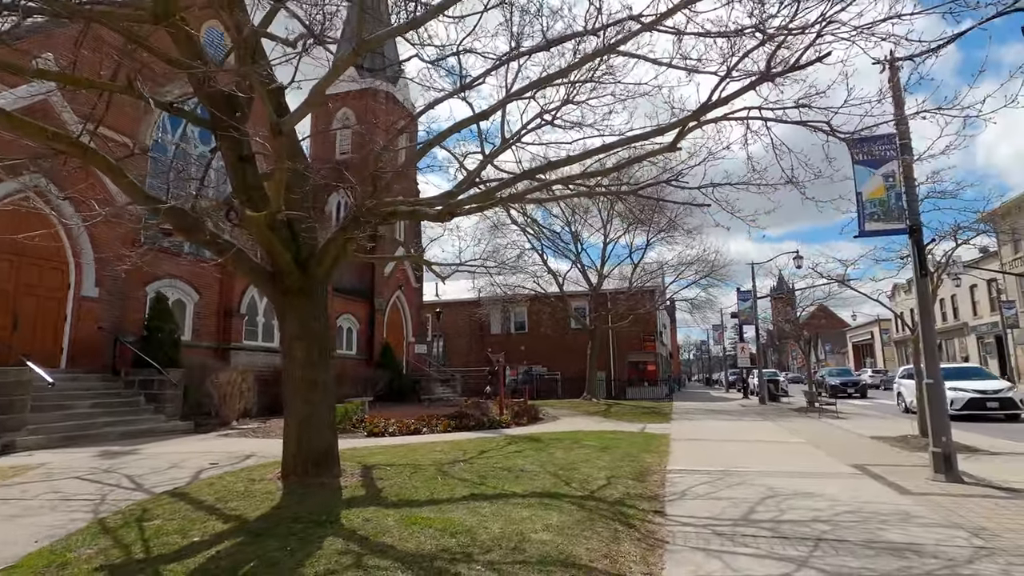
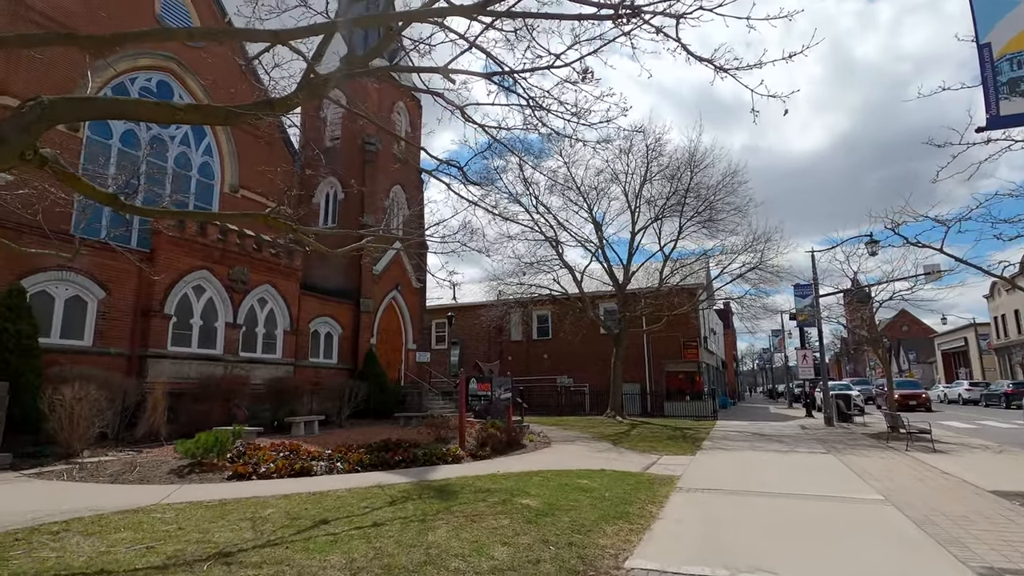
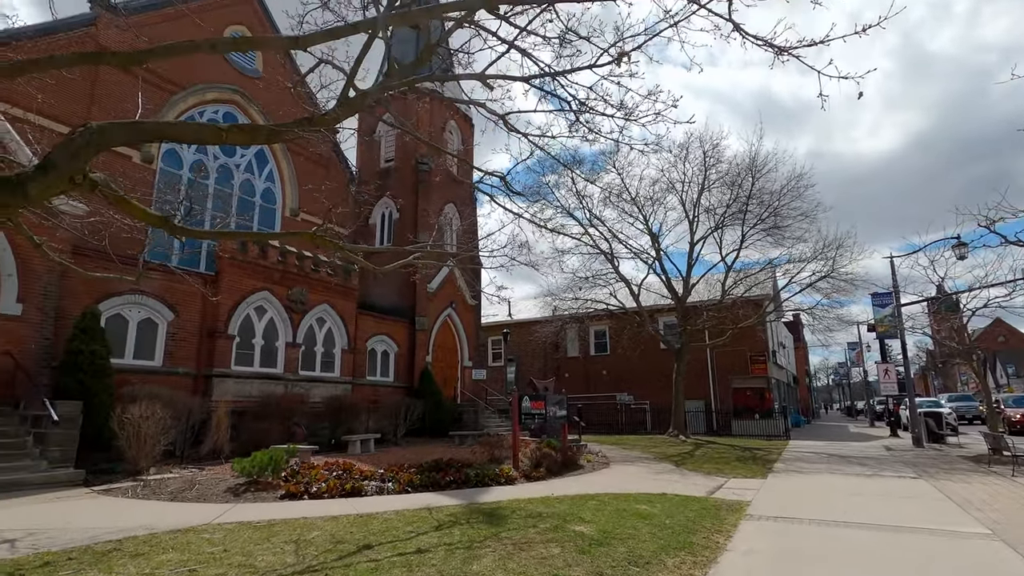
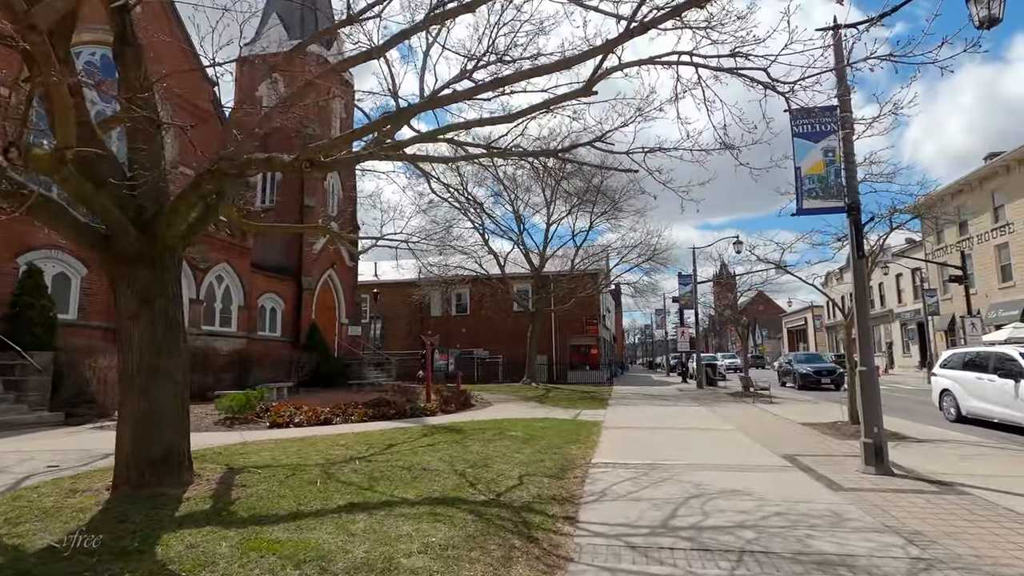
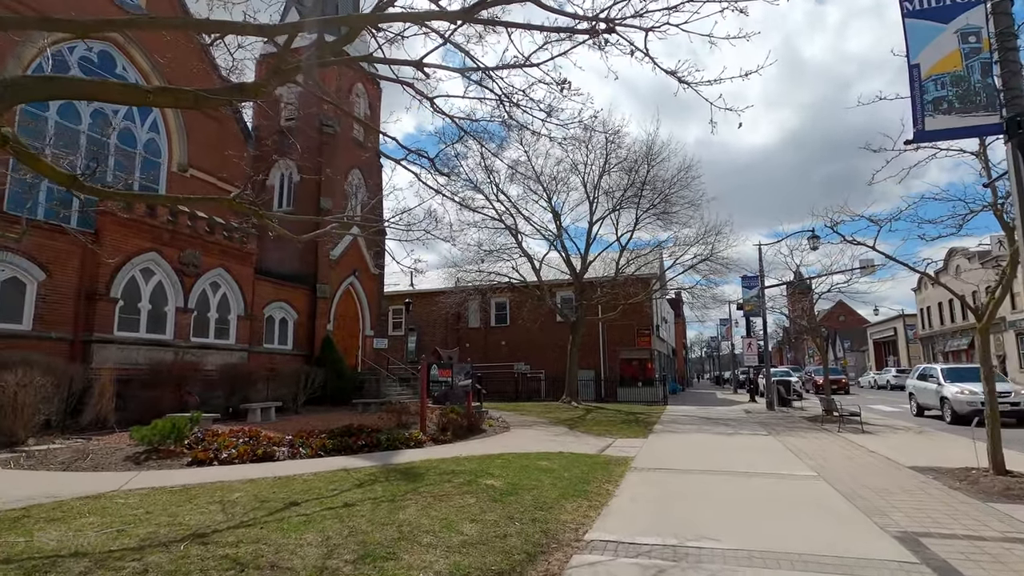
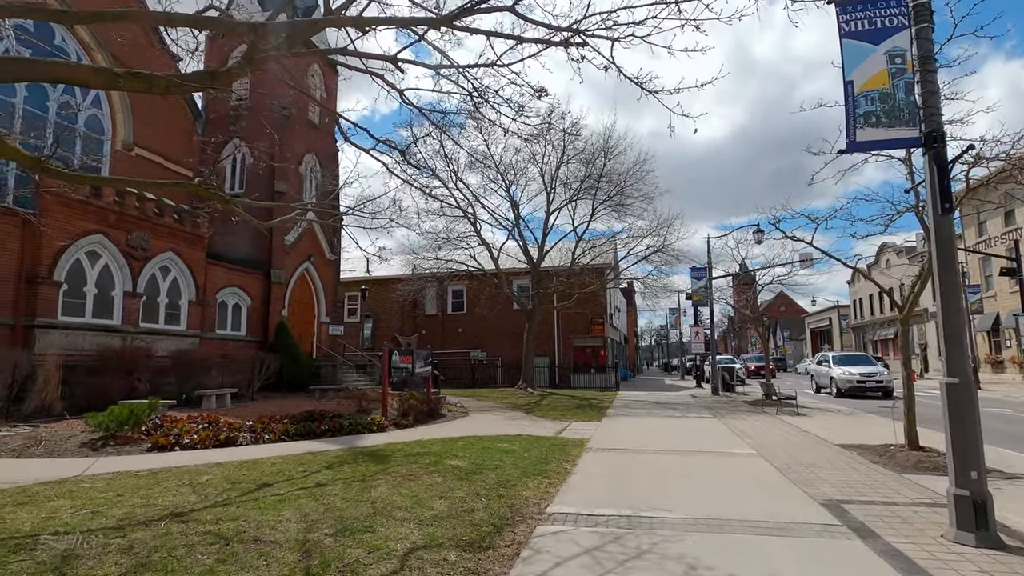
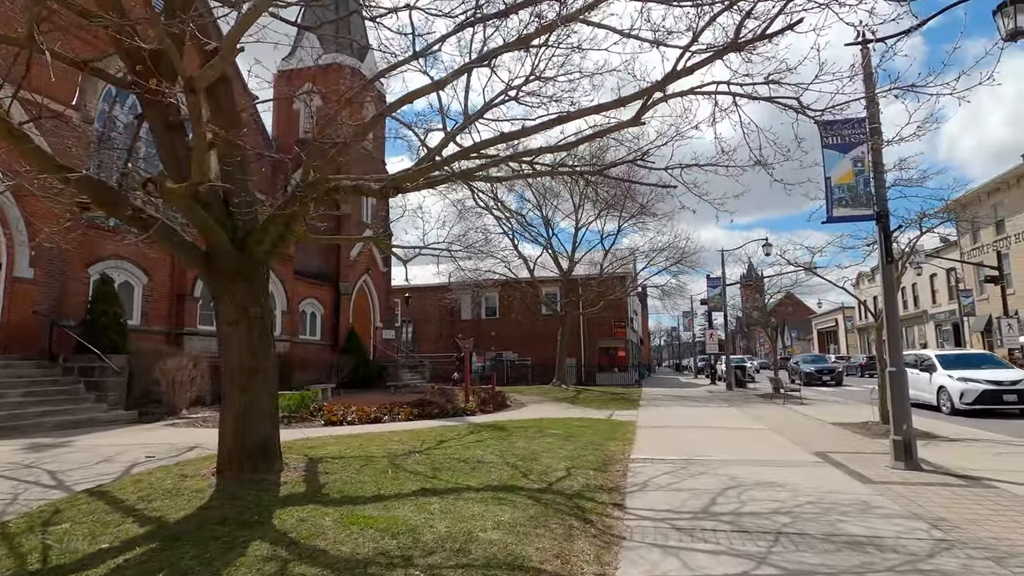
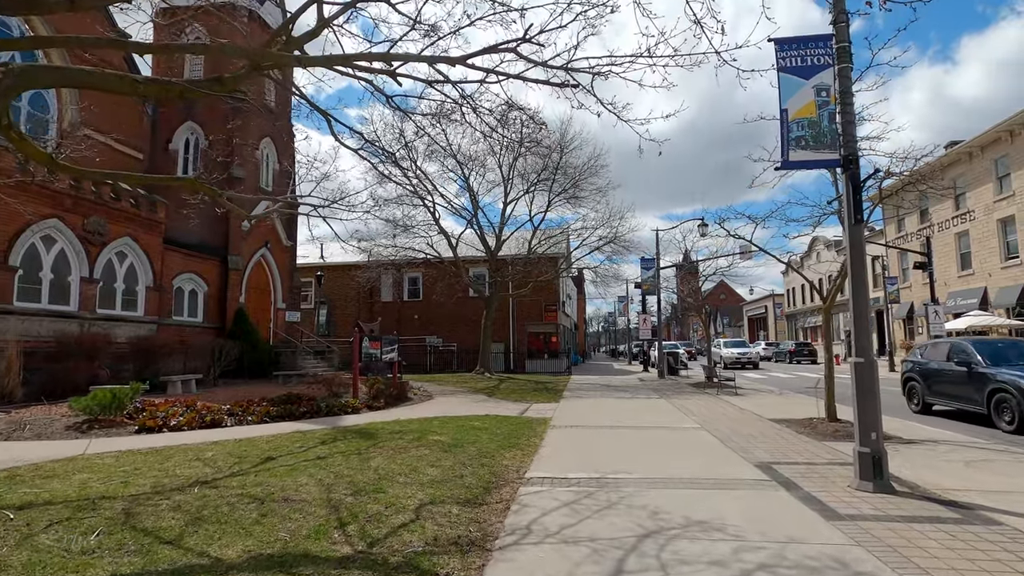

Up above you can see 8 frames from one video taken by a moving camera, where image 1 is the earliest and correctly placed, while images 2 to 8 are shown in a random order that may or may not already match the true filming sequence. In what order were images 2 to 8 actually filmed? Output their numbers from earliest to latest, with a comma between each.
7, 4, 8, 6, 5, 2, 3
